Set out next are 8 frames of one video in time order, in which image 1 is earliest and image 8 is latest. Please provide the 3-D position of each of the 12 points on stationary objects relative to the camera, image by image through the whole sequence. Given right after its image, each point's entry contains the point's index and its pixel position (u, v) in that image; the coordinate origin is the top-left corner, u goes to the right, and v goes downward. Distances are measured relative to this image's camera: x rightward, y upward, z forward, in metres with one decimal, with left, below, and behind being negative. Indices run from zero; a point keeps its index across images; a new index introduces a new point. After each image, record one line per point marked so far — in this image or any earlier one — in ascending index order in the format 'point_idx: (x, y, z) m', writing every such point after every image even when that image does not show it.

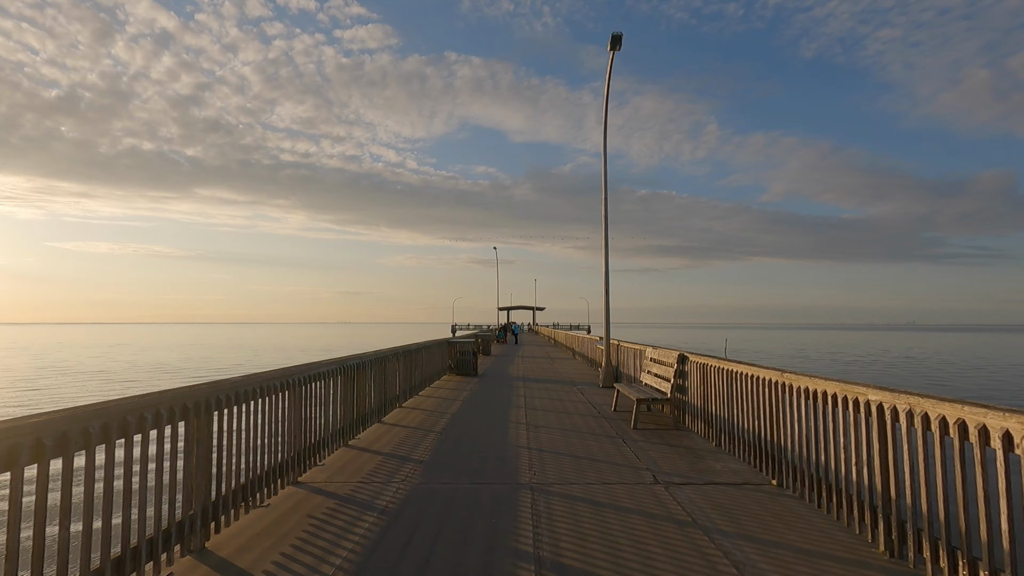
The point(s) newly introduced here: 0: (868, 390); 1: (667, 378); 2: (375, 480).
0: (+2.8, -0.8, +4.2) m
1: (+2.7, -1.6, +9.2) m
2: (-1.6, -2.2, +6.2) m
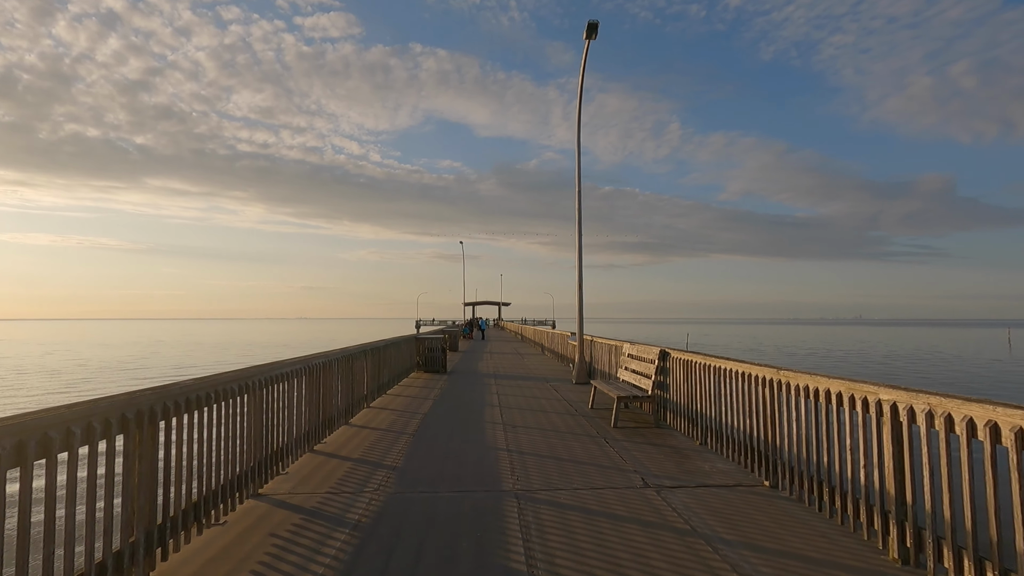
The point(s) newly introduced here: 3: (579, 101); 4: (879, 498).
0: (+2.7, -0.8, +4.0) m
1: (+2.3, -1.5, +9.0) m
2: (-1.8, -2.1, +5.7) m
3: (+1.7, +4.9, +14.0) m
4: (+2.7, -1.6, +4.0) m
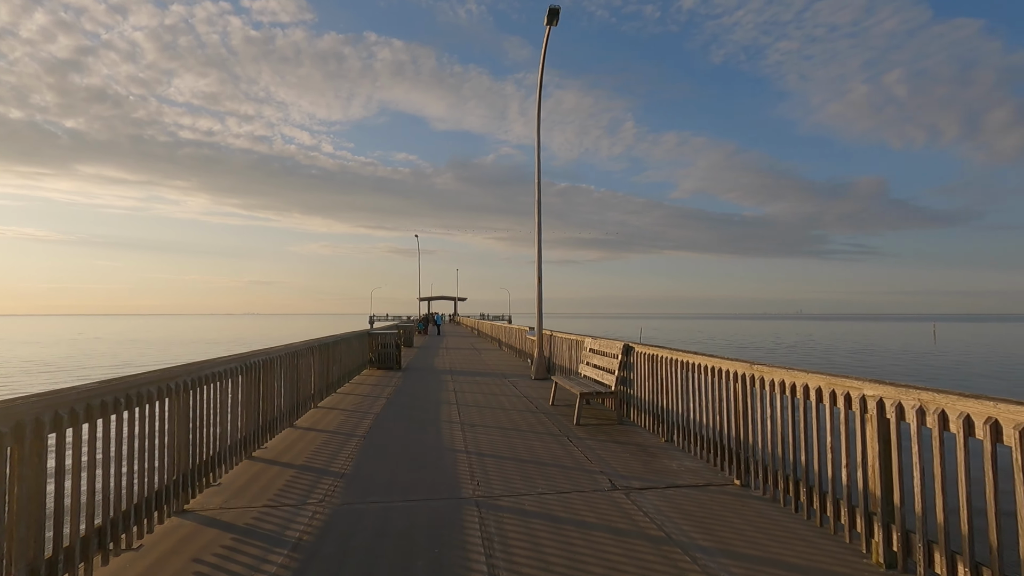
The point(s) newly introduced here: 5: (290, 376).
0: (+2.5, -0.7, +3.7) m
1: (+1.6, -1.3, +8.7) m
2: (-2.2, -2.0, +5.1) m
3: (+0.7, +5.1, +13.7) m
4: (+2.5, -1.5, +3.8) m
5: (-3.4, -1.3, +8.1) m
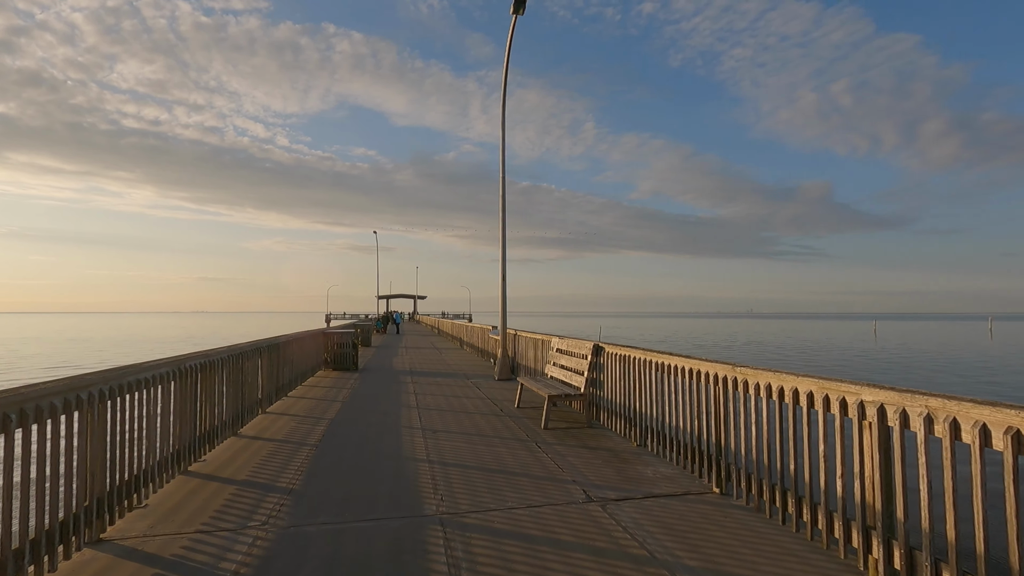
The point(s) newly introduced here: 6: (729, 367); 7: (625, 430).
0: (+2.3, -0.7, +3.5) m
1: (+1.1, -1.3, +8.4) m
2: (-2.4, -2.0, +4.5) m
3: (-0.2, +5.1, +13.2) m
4: (+2.3, -1.5, +3.5) m
5: (-3.9, -1.3, +7.4) m
6: (+2.0, -0.7, +4.9) m
7: (+1.5, -1.9, +7.2) m
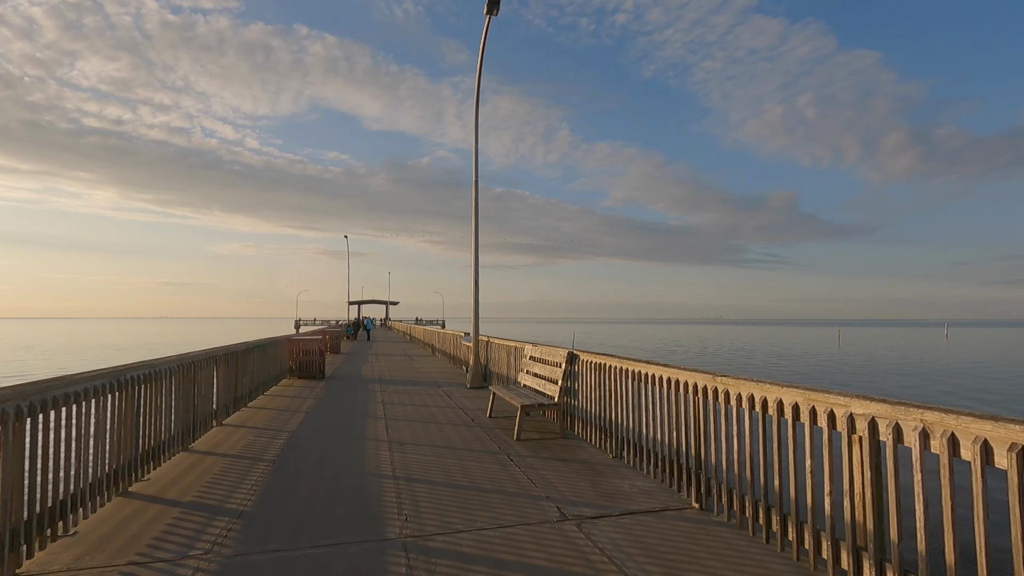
0: (+2.1, -0.7, +3.3) m
1: (+0.6, -1.4, +8.1) m
2: (-2.7, -2.0, +4.1) m
3: (-0.8, +5.0, +13.0) m
4: (+2.1, -1.5, +3.3) m
5: (-4.2, -1.3, +6.9) m
6: (+1.7, -0.8, +4.7) m
7: (+1.1, -2.0, +6.9) m
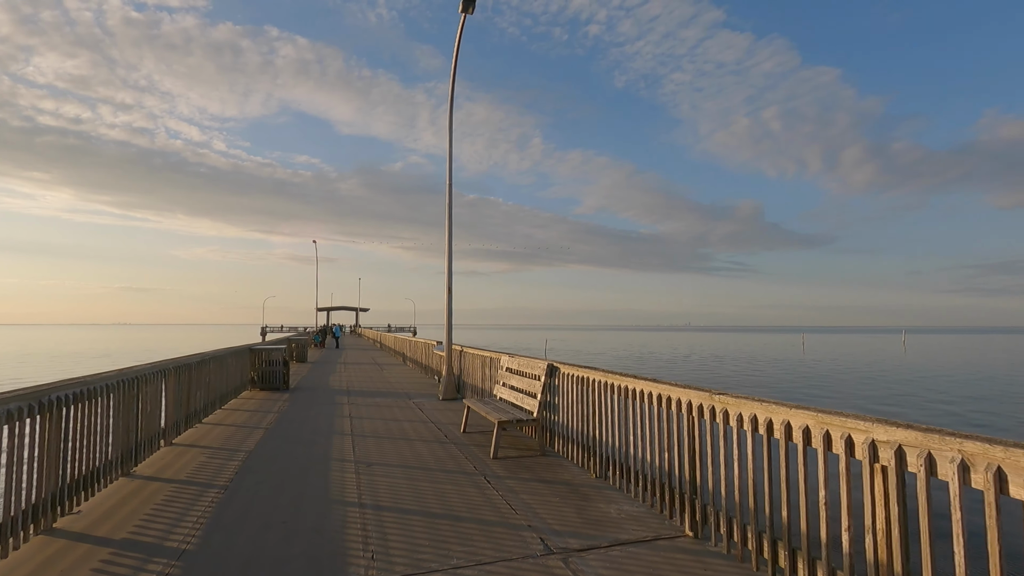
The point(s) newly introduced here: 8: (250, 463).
0: (+2.0, -0.8, +3.0) m
1: (+0.3, -1.5, +7.7) m
2: (-2.8, -2.1, +3.5) m
3: (-1.4, +4.8, +12.5) m
4: (+2.0, -1.6, +2.9) m
5: (-4.5, -1.4, +6.2) m
6: (+1.6, -0.9, +4.3) m
7: (+0.9, -2.1, +6.5) m
8: (-3.4, -2.3, +7.0) m
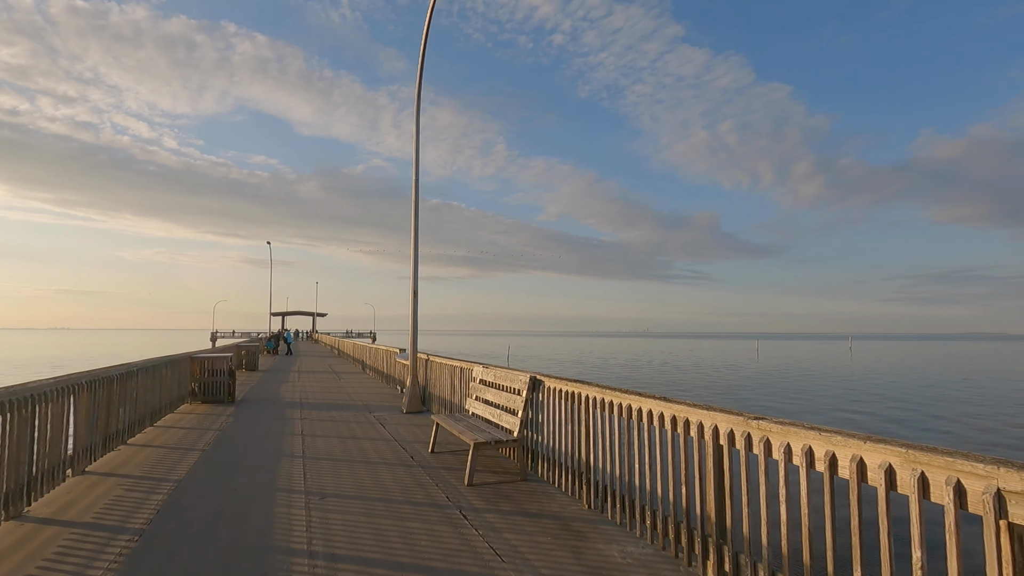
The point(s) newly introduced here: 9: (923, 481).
0: (+2.0, -0.8, +2.2) m
1: (0.0, -1.6, +6.9) m
2: (-2.8, -2.0, +2.4) m
3: (-2.0, +4.7, +11.6) m
4: (+2.0, -1.6, +2.2) m
5: (-4.7, -1.4, +5.0) m
6: (+1.5, -0.9, +3.6) m
7: (+0.6, -2.1, +5.7) m
8: (-3.7, -2.3, +5.9) m
9: (+1.9, -0.9, +2.5) m
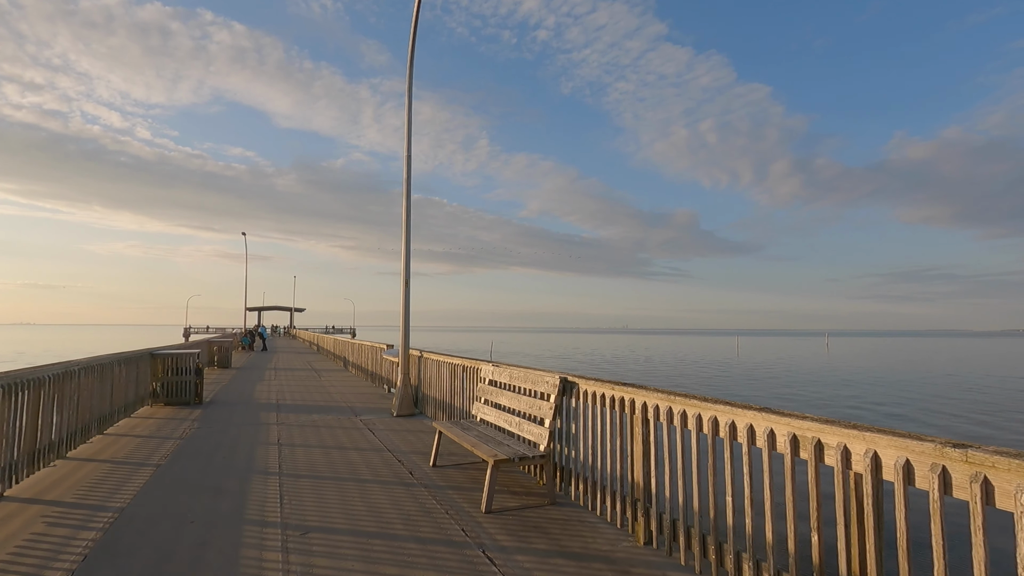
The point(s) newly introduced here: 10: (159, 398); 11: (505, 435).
0: (+2.4, -0.6, +1.1) m
1: (+0.2, -1.4, +5.7) m
2: (-2.4, -1.9, +1.1) m
3: (-1.9, +4.9, +10.3) m
4: (+2.4, -1.4, +1.1) m
5: (-4.4, -1.2, +3.7) m
6: (+1.9, -0.7, +2.4) m
7: (+0.9, -2.0, +4.6) m
8: (-3.4, -2.1, +4.6) m
9: (+2.3, -0.8, +1.4) m
10: (-7.4, -2.3, +11.2) m
11: (-0.1, -1.7, +6.0) m
